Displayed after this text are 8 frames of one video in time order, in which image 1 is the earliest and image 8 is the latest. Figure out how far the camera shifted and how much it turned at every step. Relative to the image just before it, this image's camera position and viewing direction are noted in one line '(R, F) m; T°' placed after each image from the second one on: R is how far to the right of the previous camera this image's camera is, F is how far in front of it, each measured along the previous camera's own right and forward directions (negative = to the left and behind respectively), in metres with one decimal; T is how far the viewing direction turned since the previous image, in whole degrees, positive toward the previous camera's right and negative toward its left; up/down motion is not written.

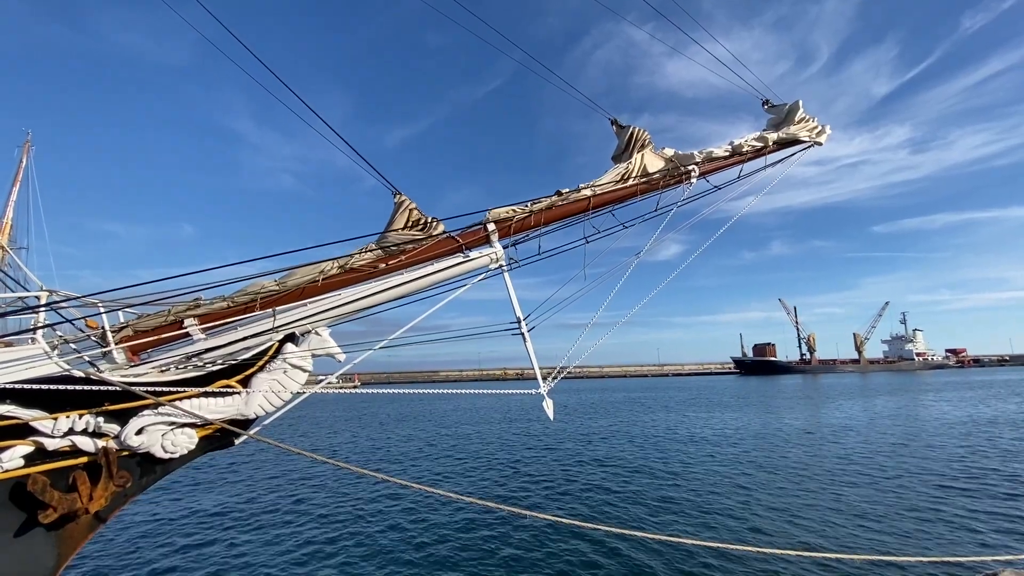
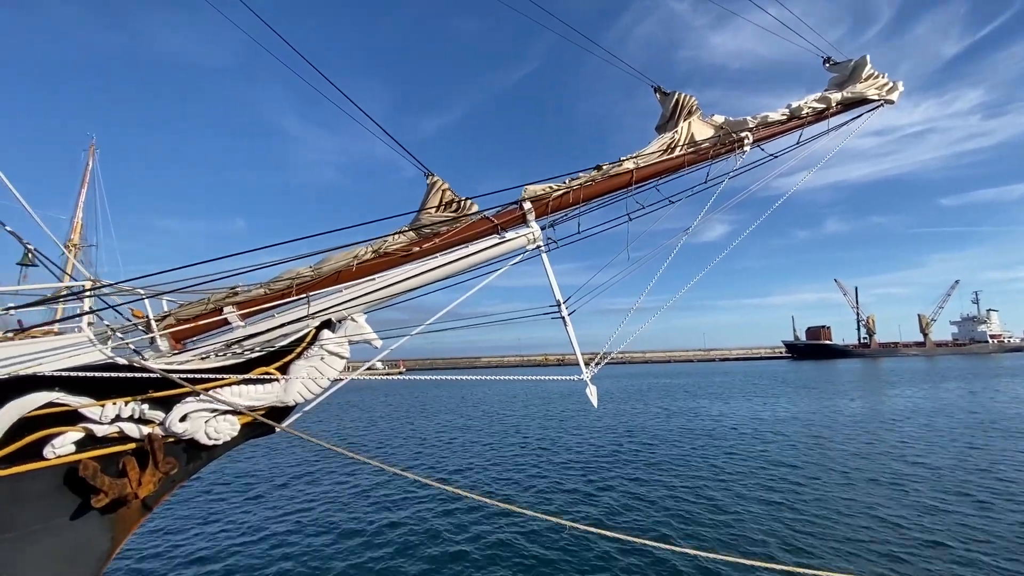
(0.0, +0.3) m; -5°
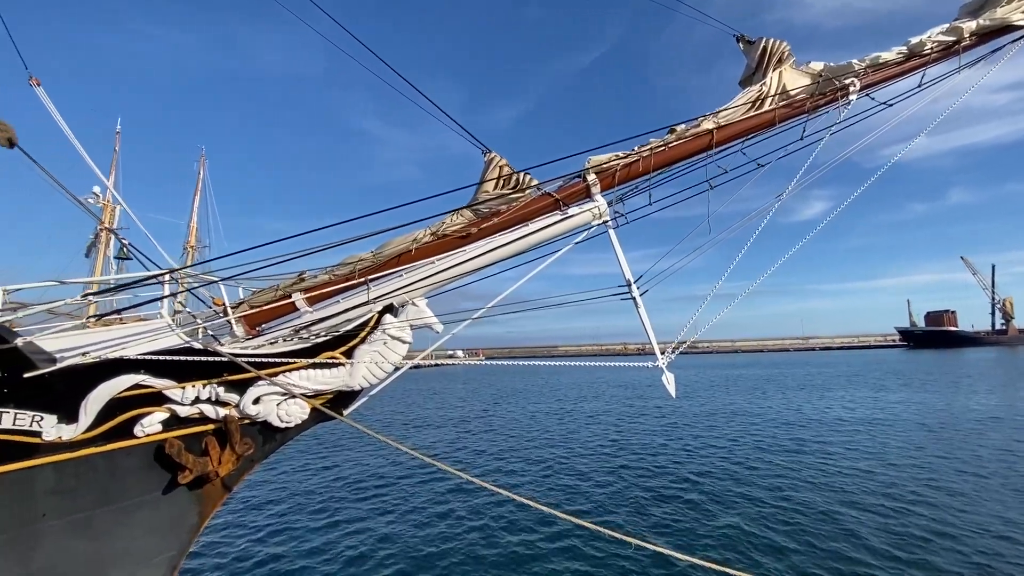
(+0.1, +0.4) m; -9°
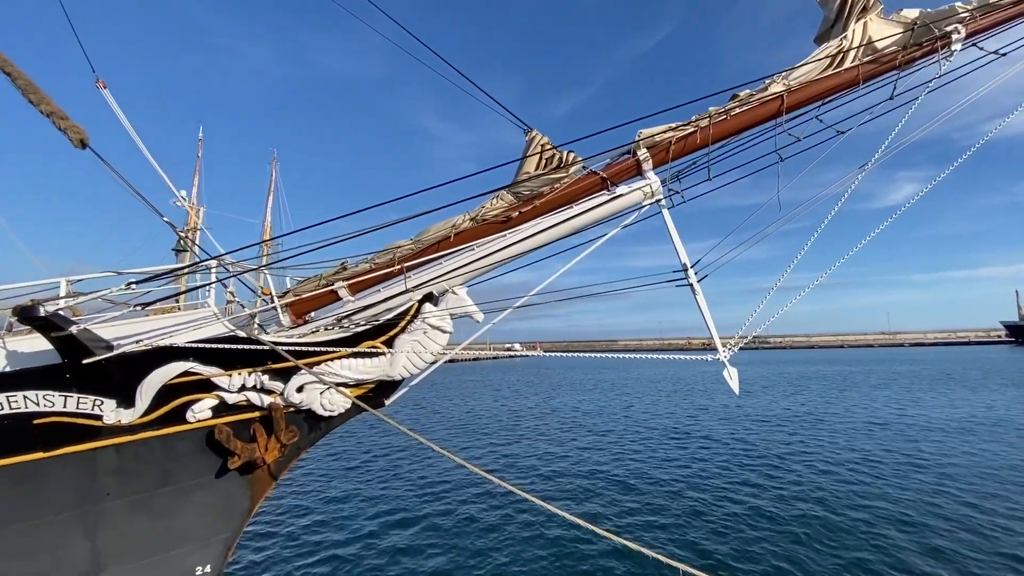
(+0.2, +0.3) m; -7°
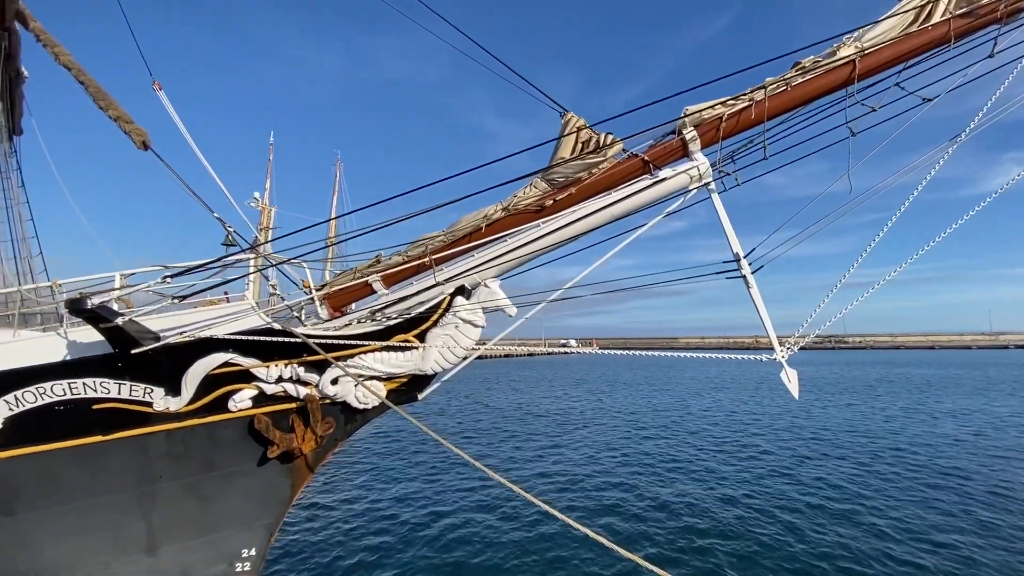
(+0.3, +0.3) m; -7°
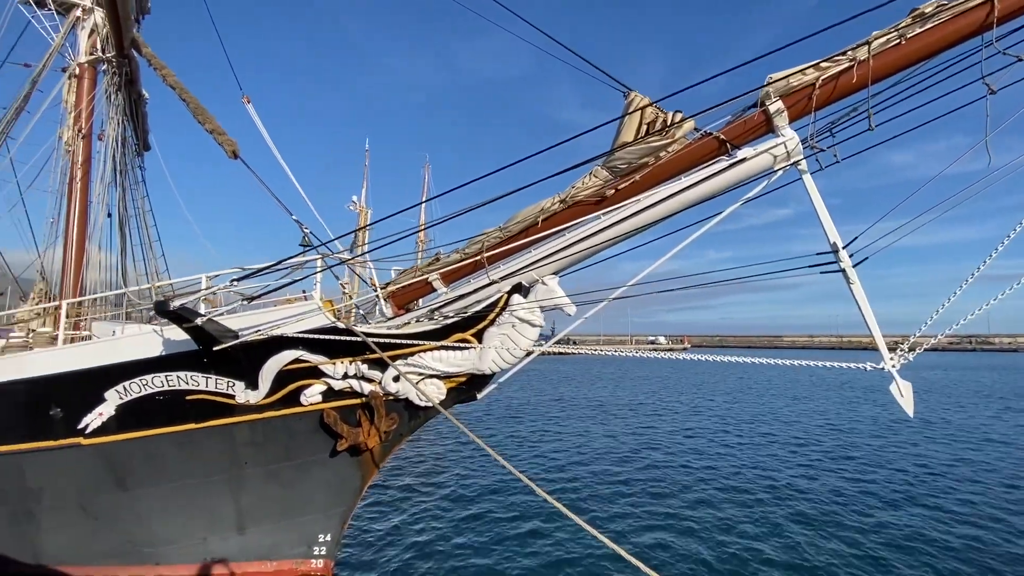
(+0.3, +0.3) m; -10°
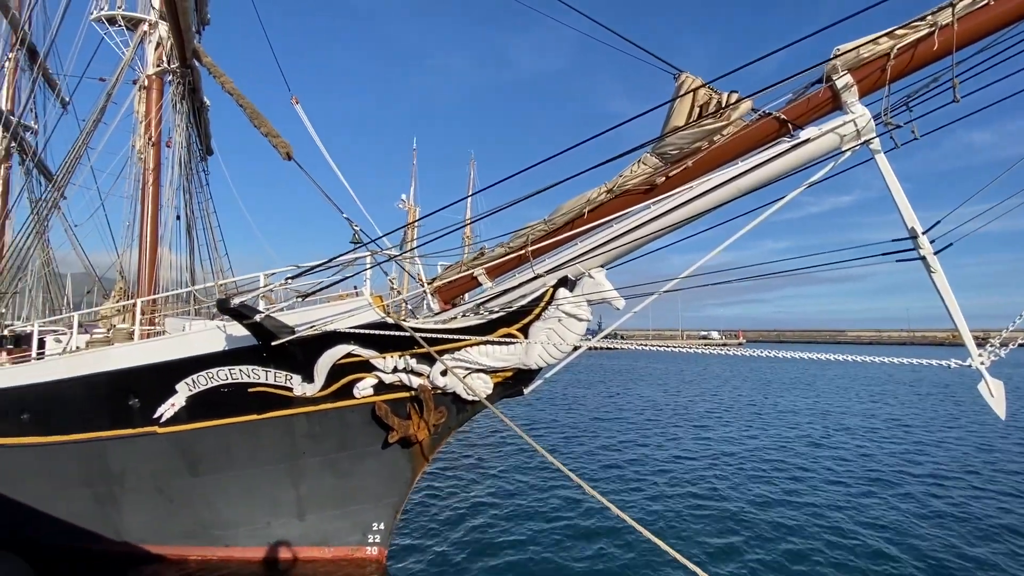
(0.0, +0.1) m; -6°
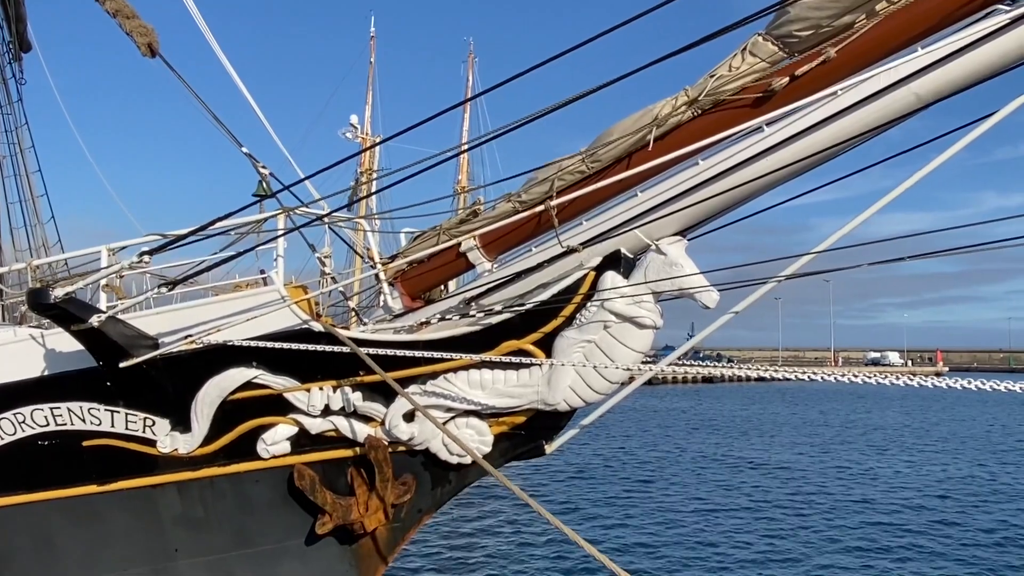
(-0.1, +2.2) m; 0°
